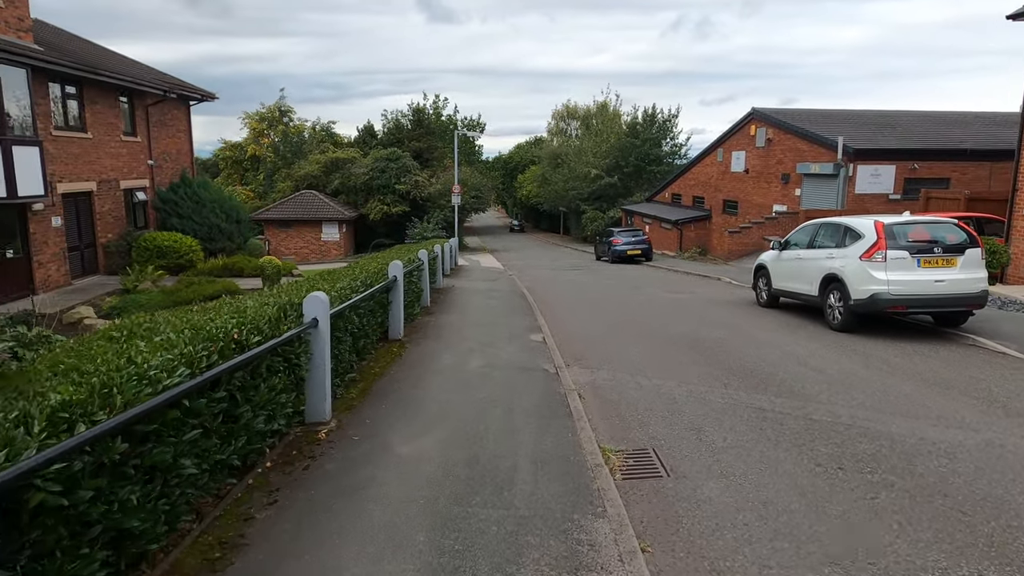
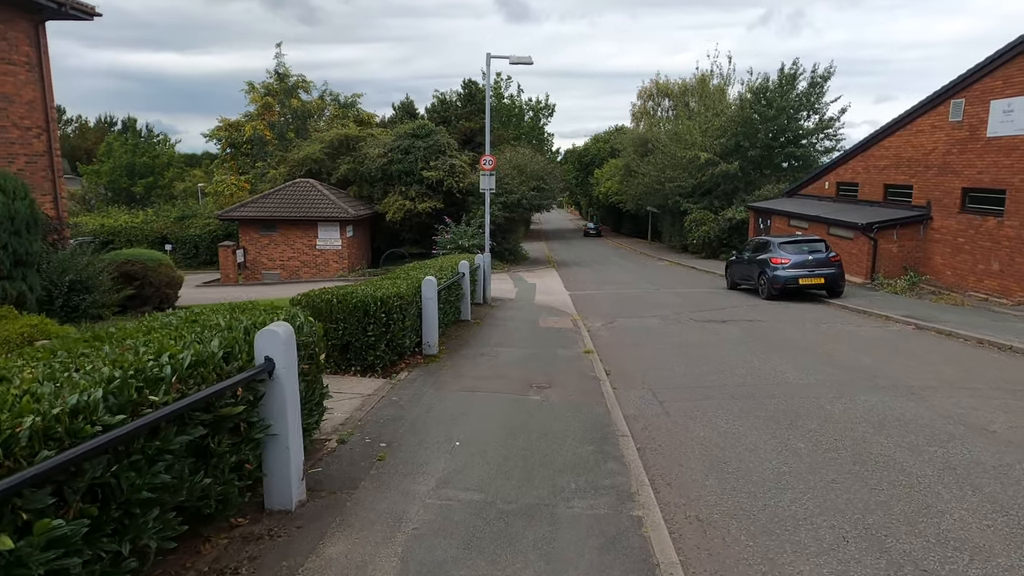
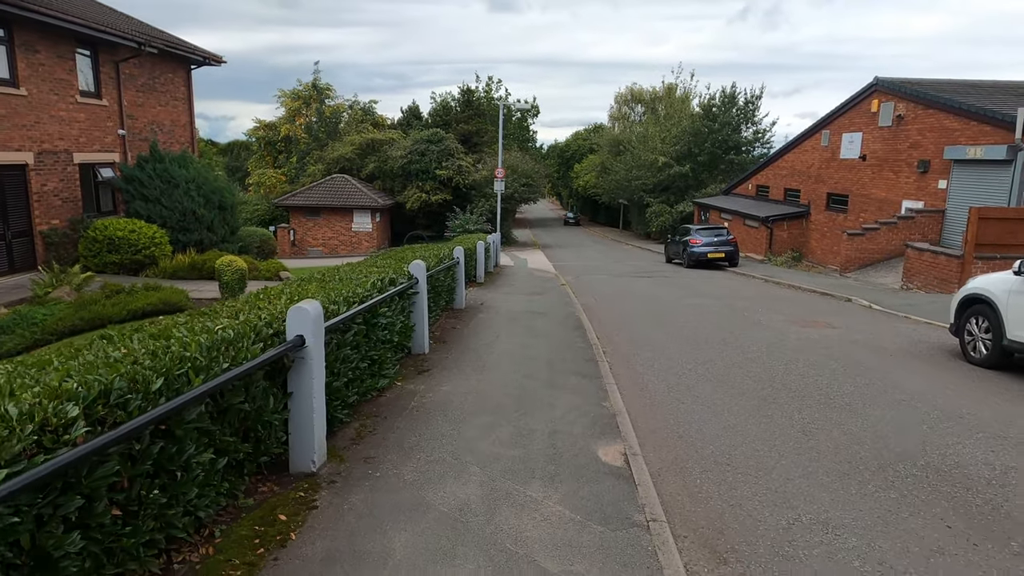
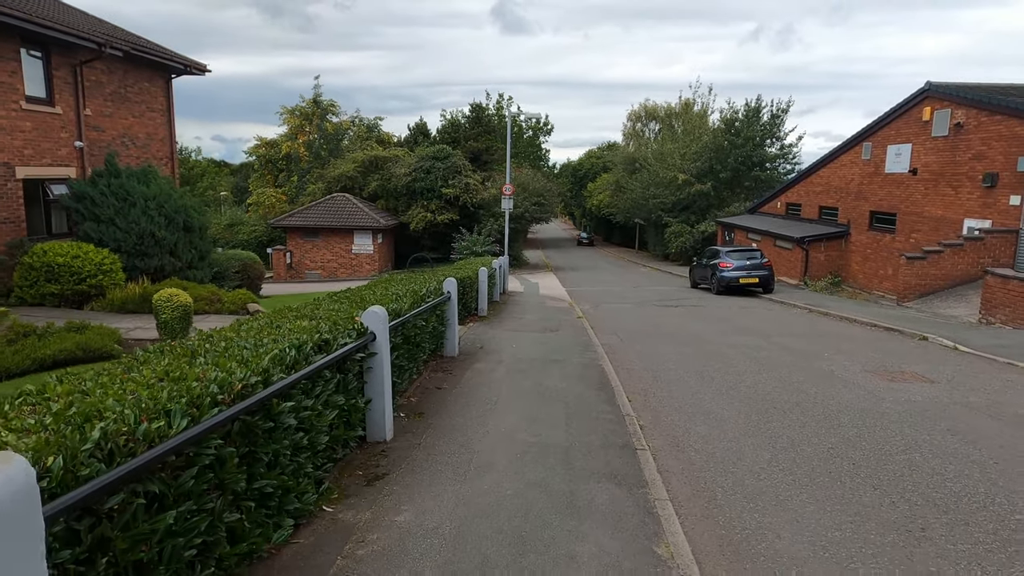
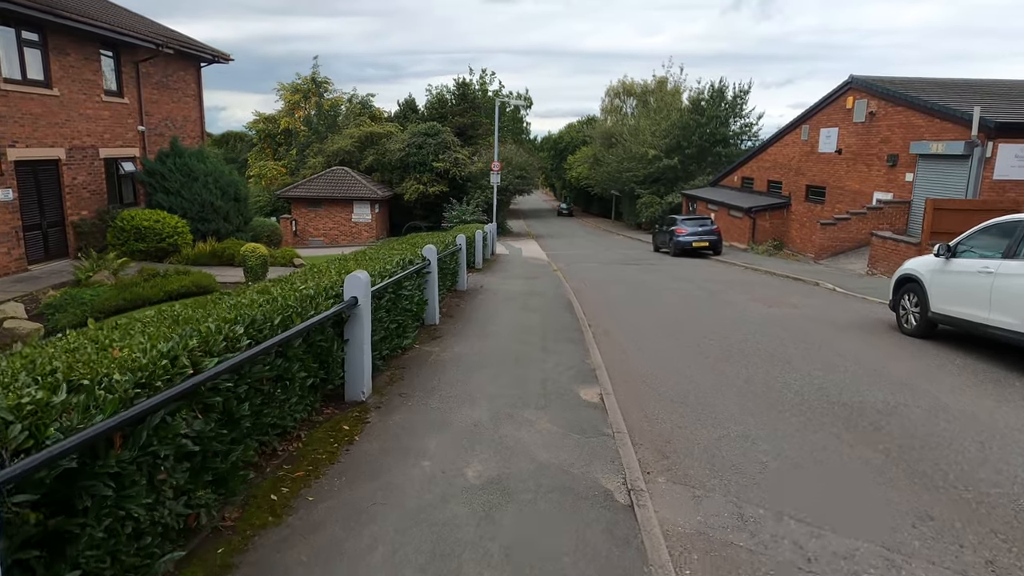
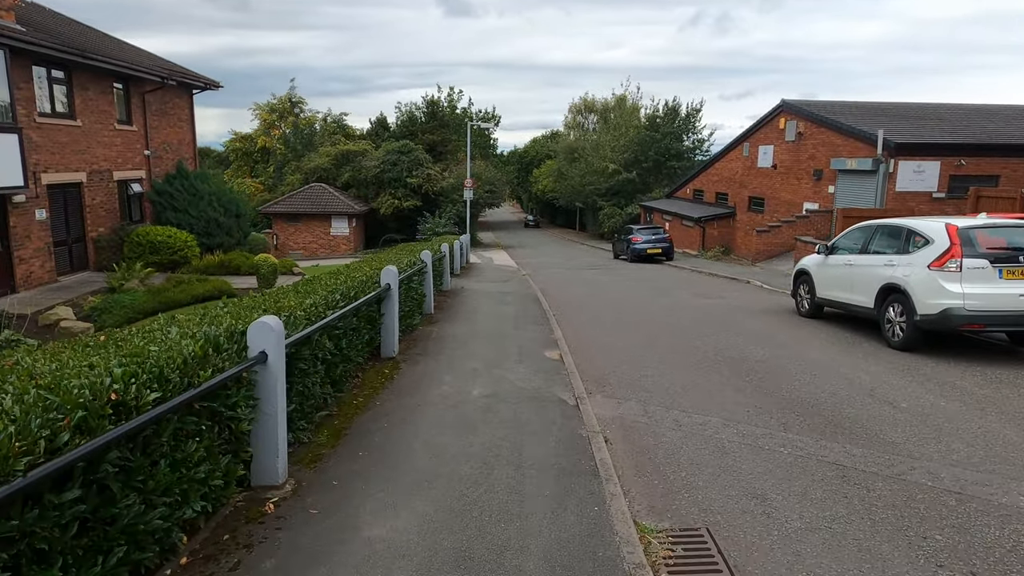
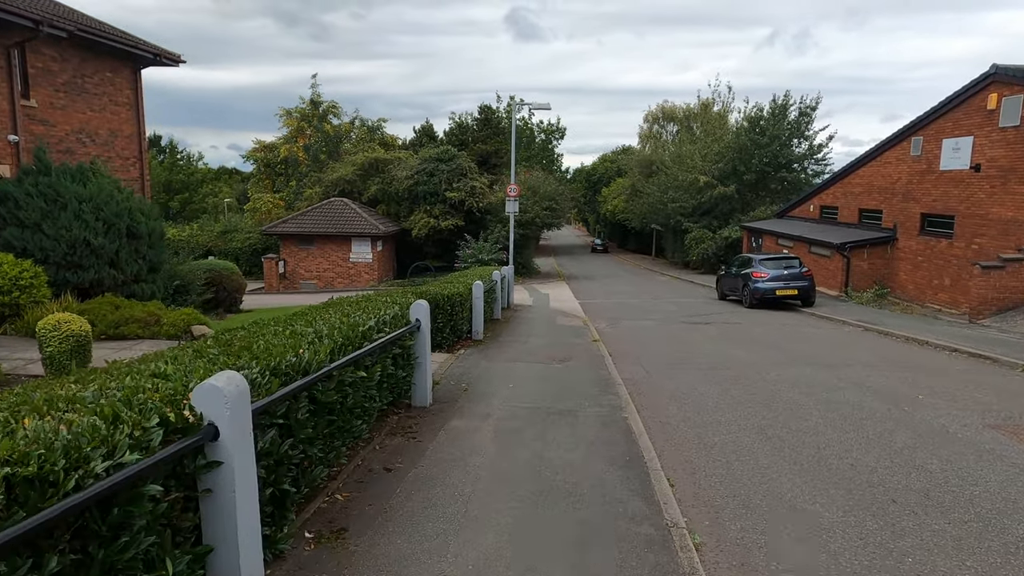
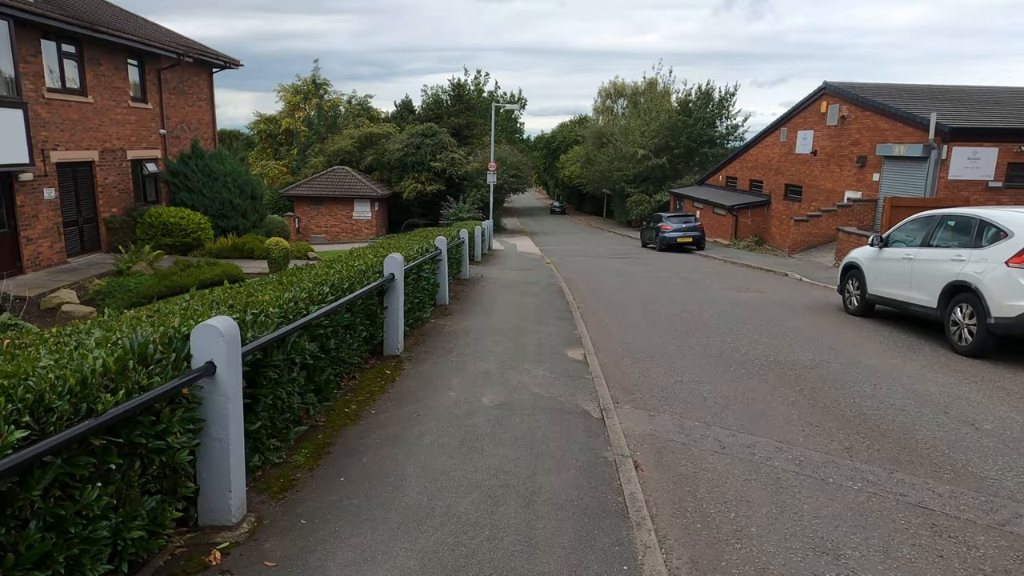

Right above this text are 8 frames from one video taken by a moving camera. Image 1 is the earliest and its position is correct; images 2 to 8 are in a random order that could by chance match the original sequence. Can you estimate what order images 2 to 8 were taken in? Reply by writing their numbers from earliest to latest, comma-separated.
6, 8, 5, 3, 4, 7, 2
